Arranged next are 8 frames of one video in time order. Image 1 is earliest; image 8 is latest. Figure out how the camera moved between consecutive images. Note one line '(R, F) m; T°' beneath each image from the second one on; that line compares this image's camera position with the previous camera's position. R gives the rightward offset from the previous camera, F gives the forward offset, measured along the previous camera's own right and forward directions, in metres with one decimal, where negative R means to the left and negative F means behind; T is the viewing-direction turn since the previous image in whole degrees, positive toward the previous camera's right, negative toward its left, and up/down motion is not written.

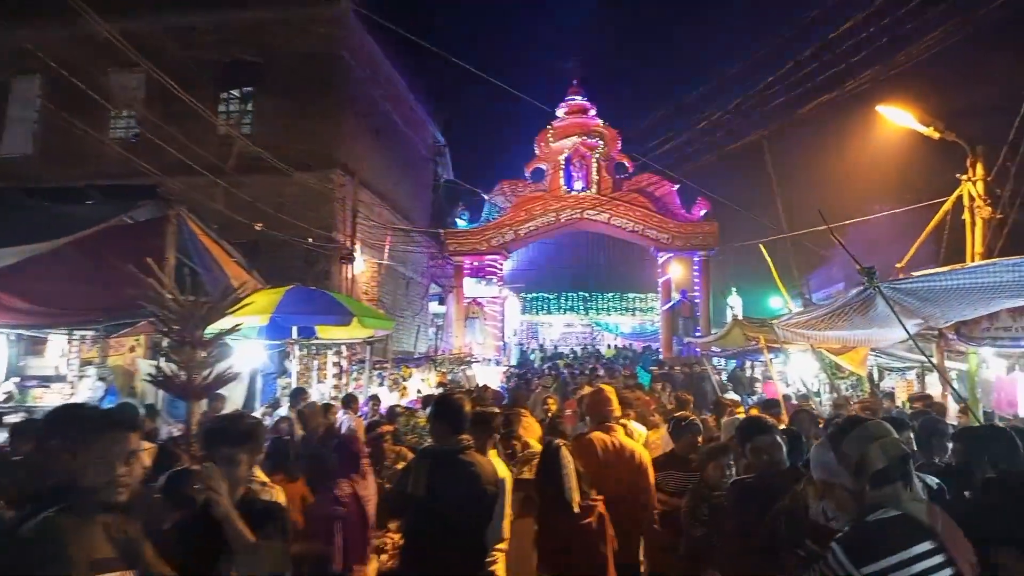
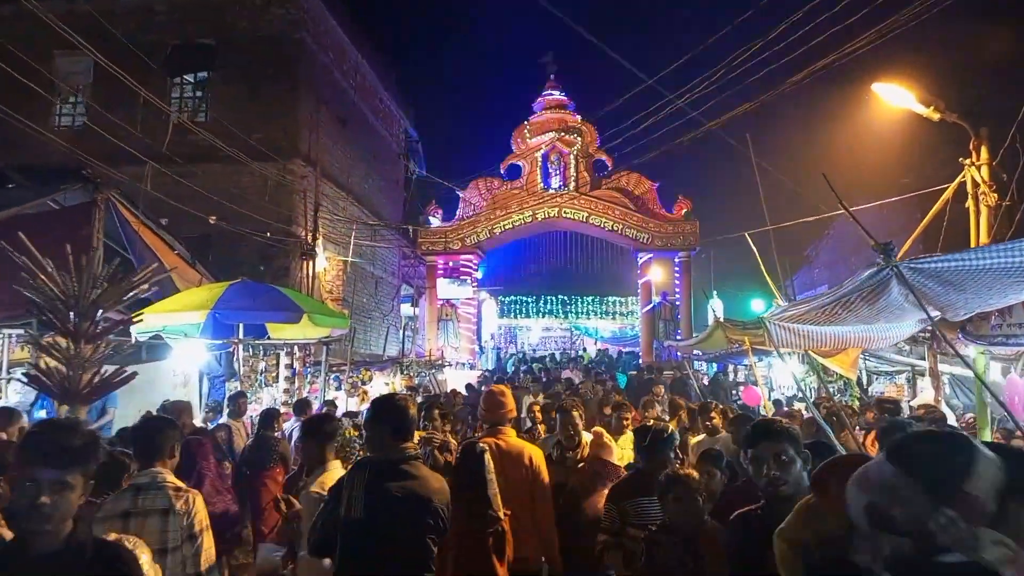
(+0.2, +0.9) m; +2°
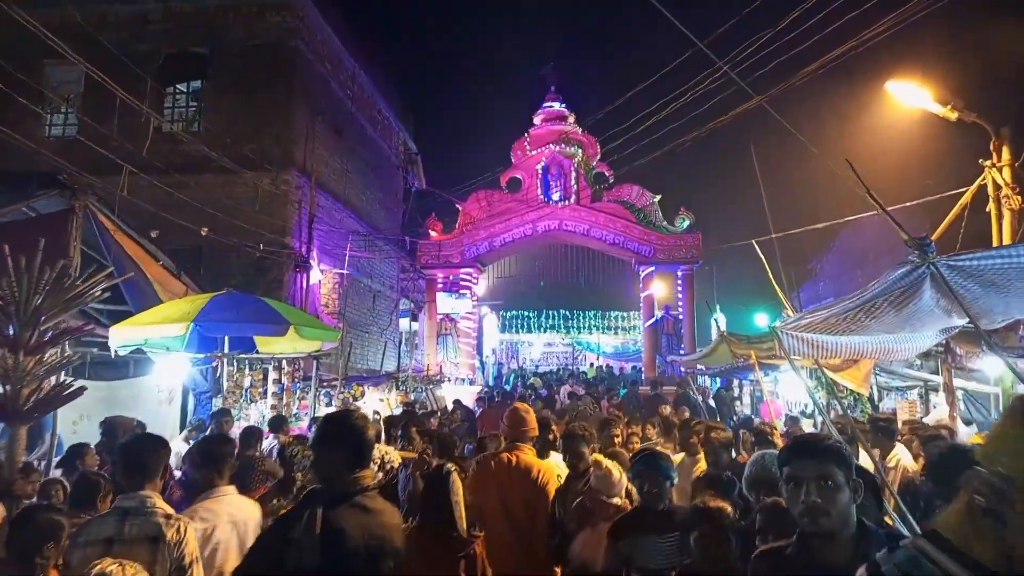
(+0.1, +0.4) m; 0°
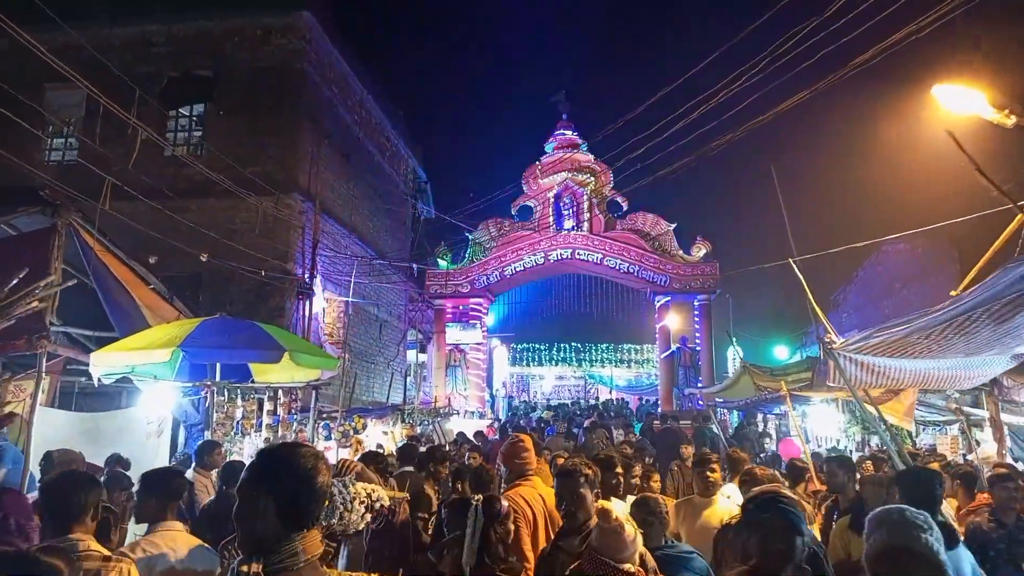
(0.0, +0.7) m; -1°
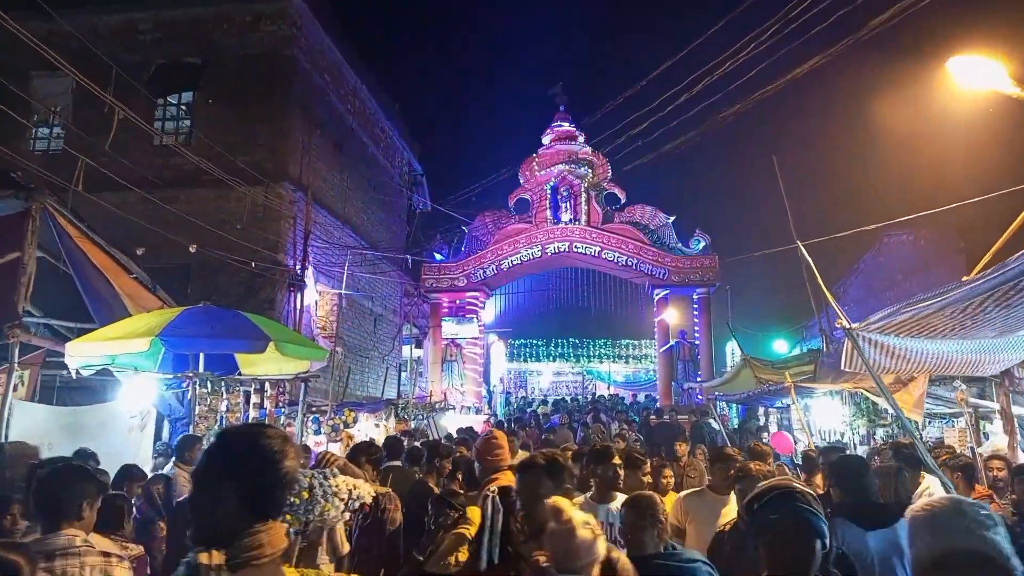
(0.0, +0.3) m; 0°
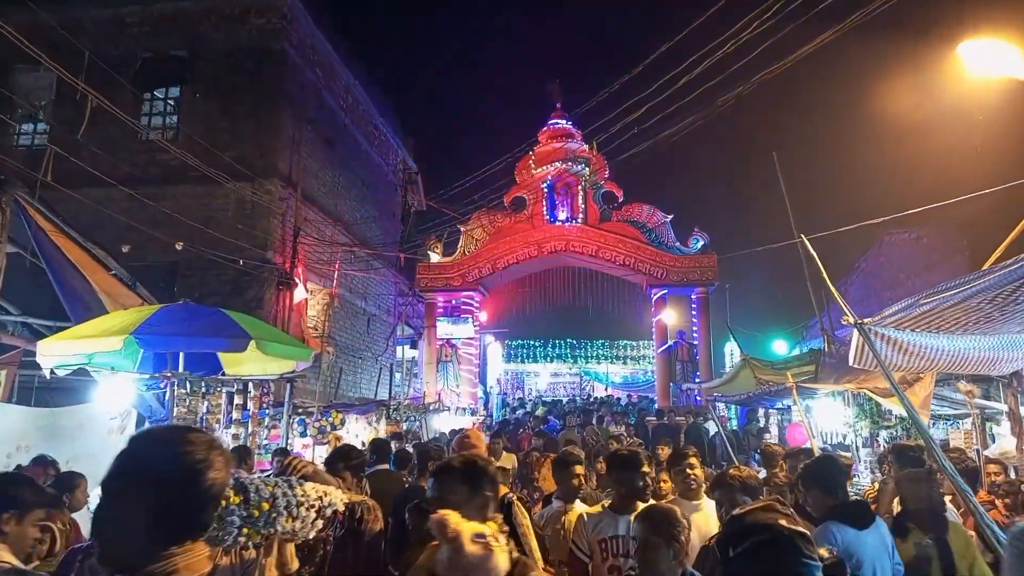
(+0.1, +0.3) m; 0°
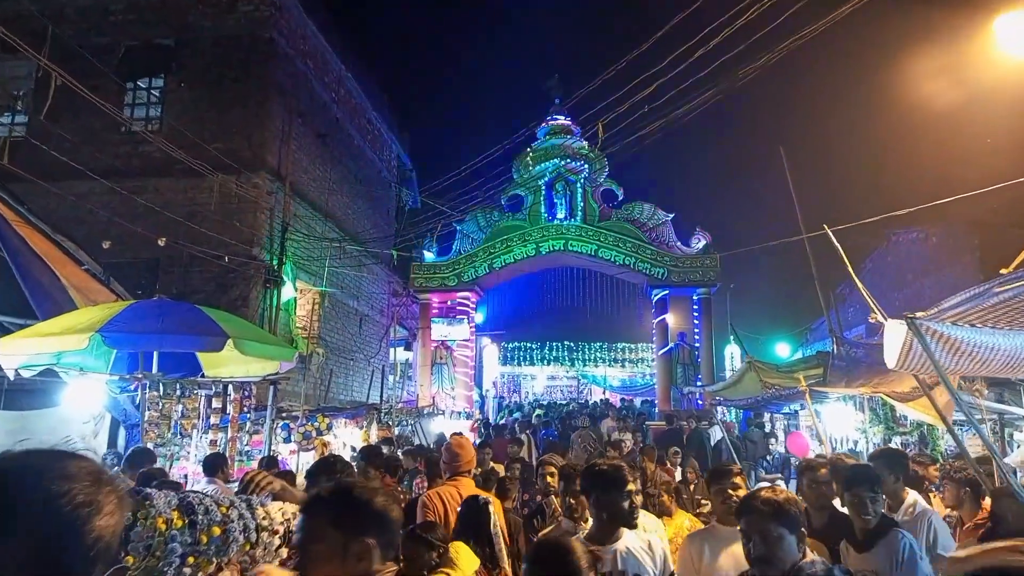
(0.0, +0.5) m; 0°
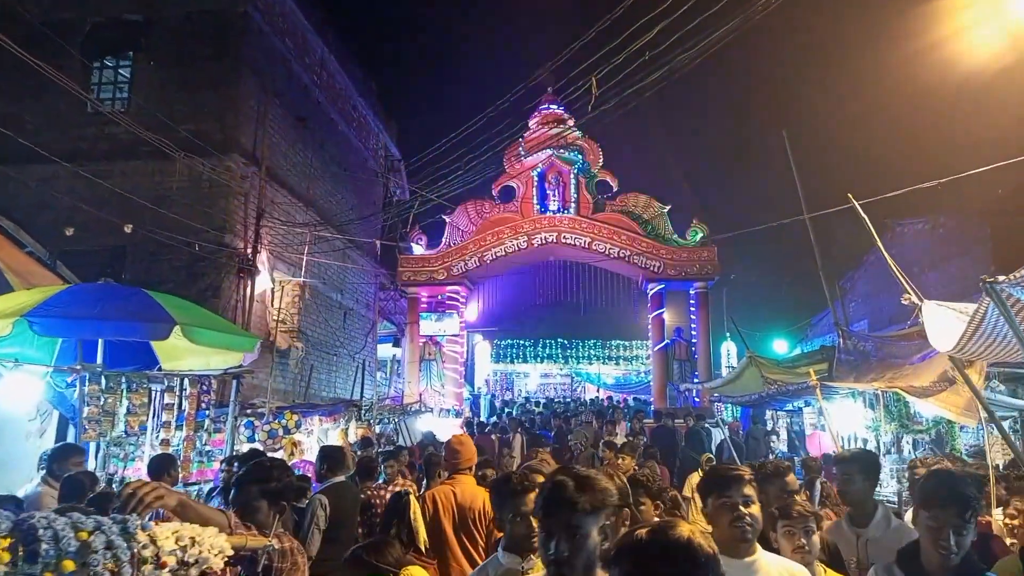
(+0.1, +0.8) m; 0°
